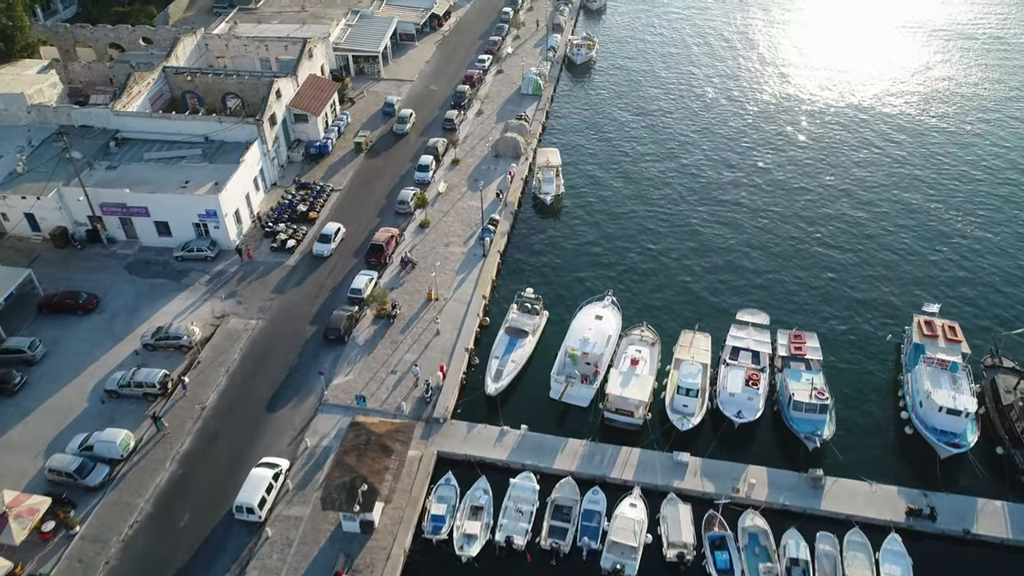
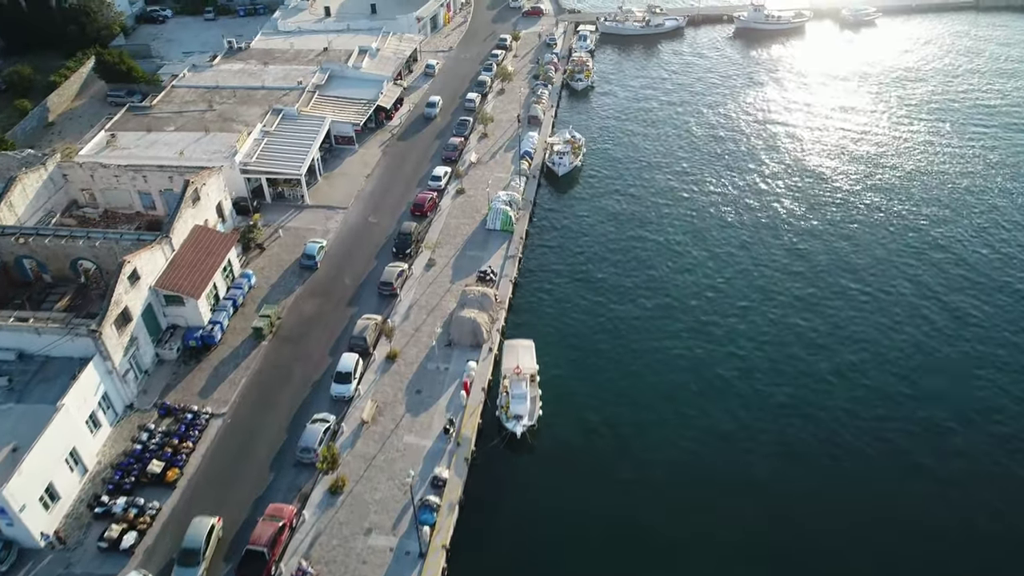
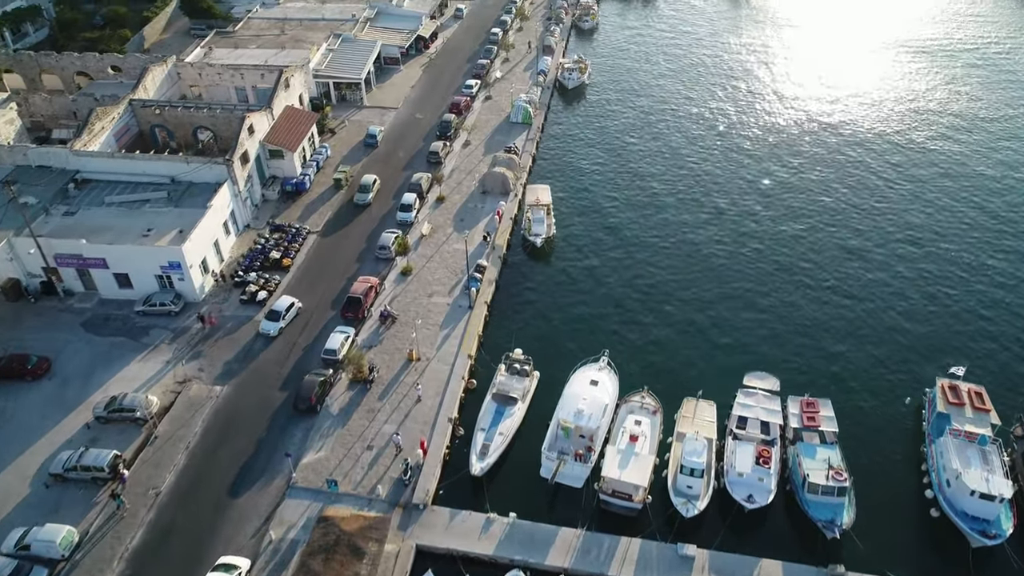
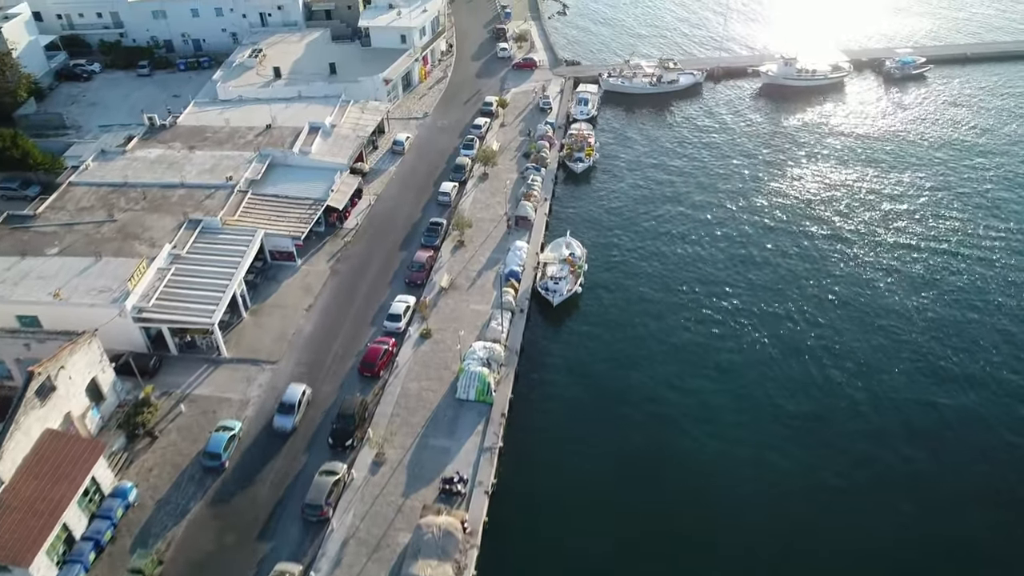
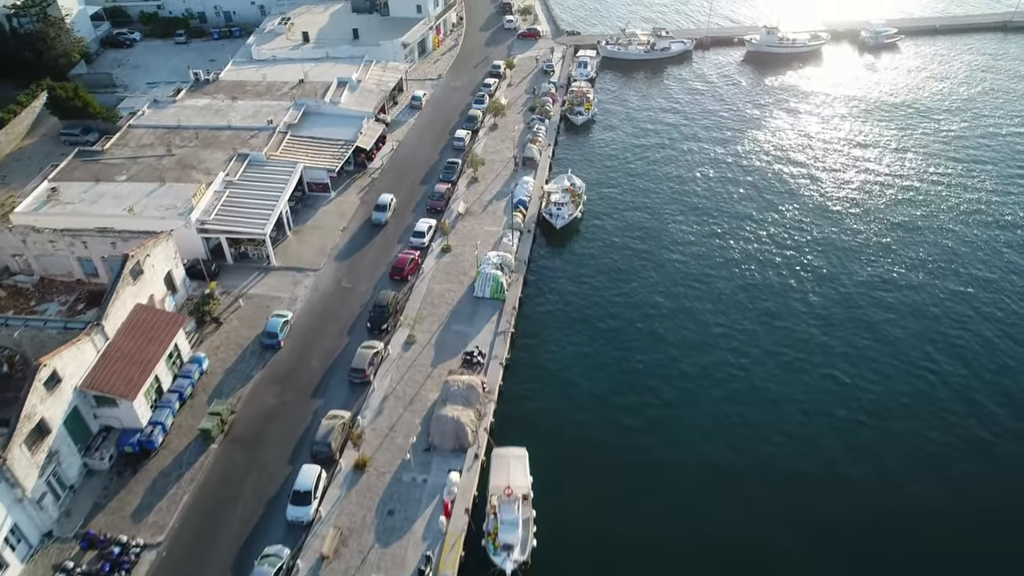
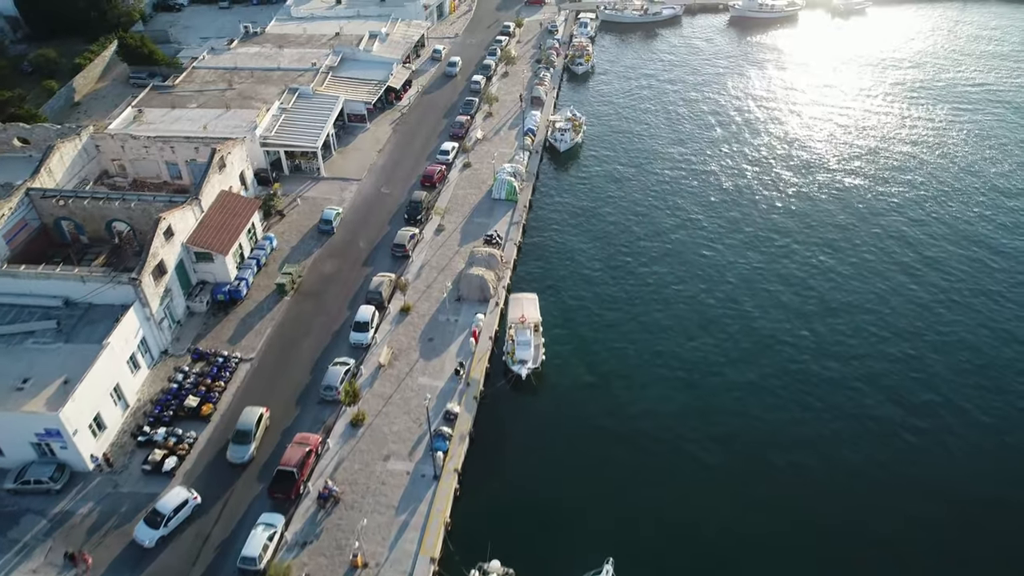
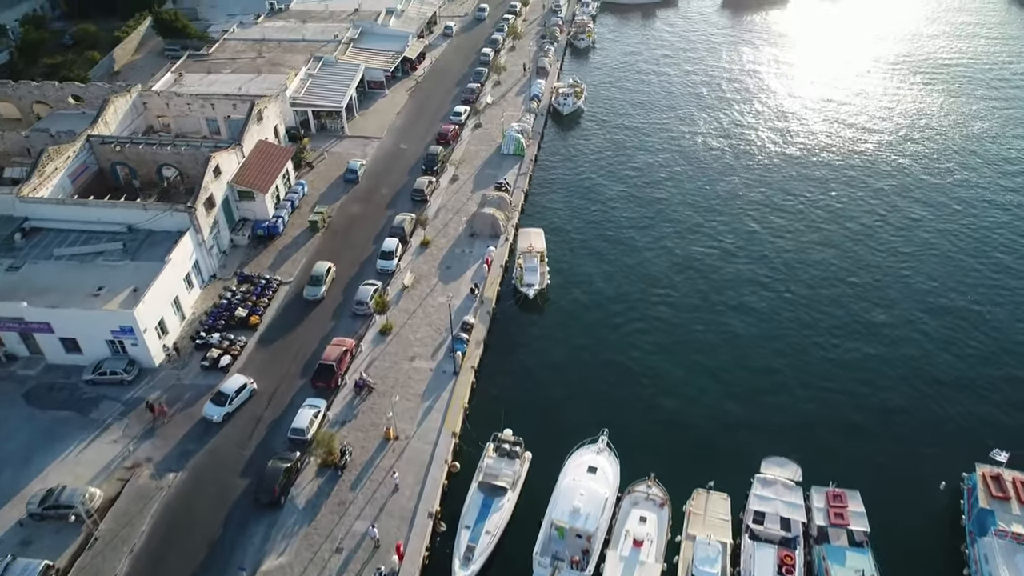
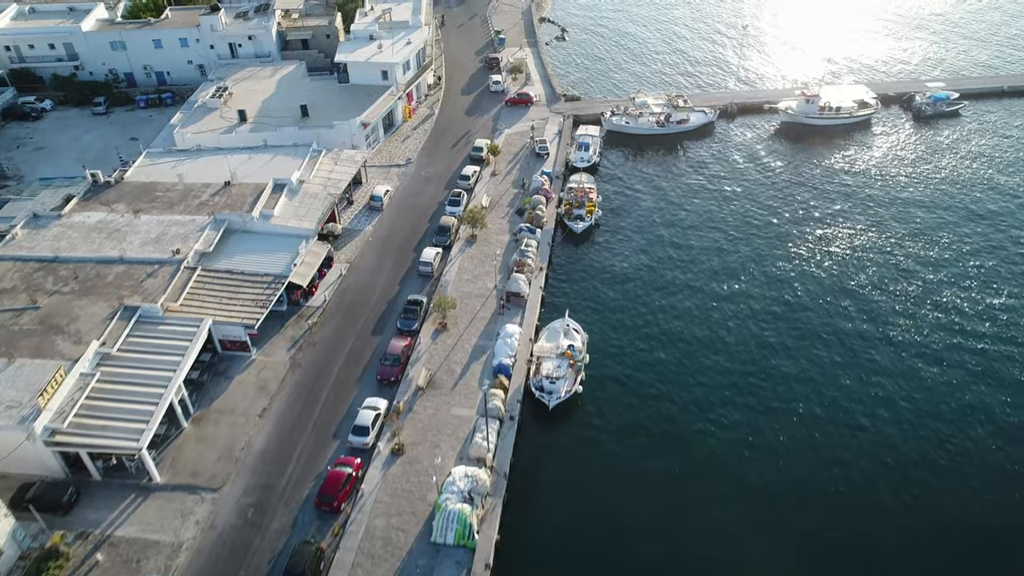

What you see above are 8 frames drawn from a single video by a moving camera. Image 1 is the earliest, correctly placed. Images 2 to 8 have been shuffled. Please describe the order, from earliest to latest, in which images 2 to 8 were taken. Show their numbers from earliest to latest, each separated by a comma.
3, 7, 6, 2, 5, 4, 8
